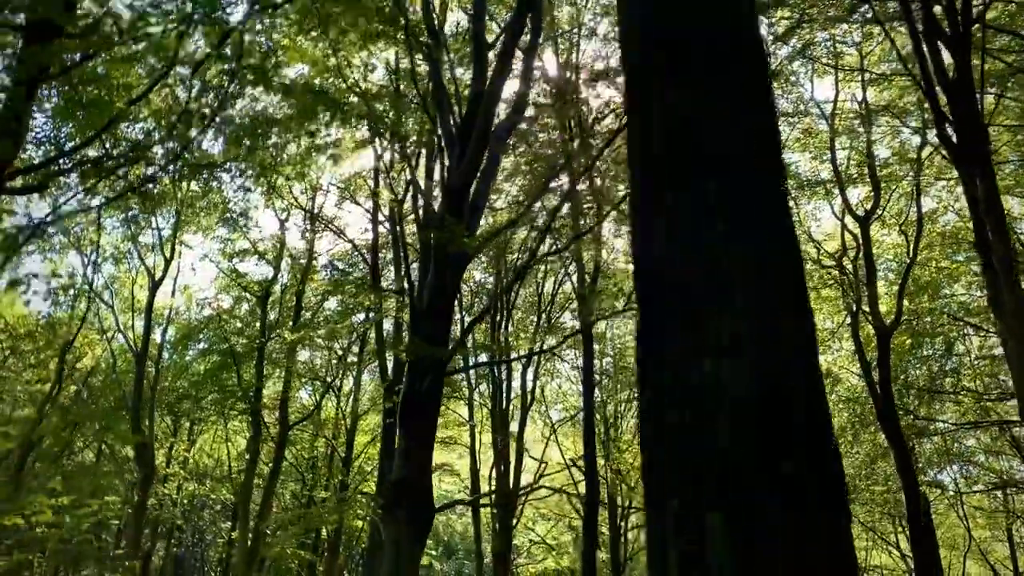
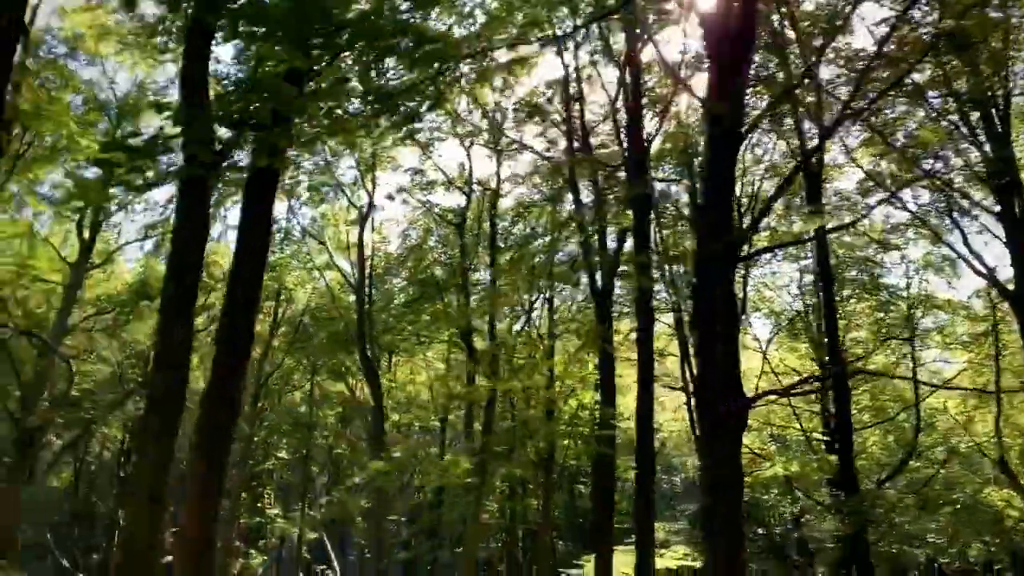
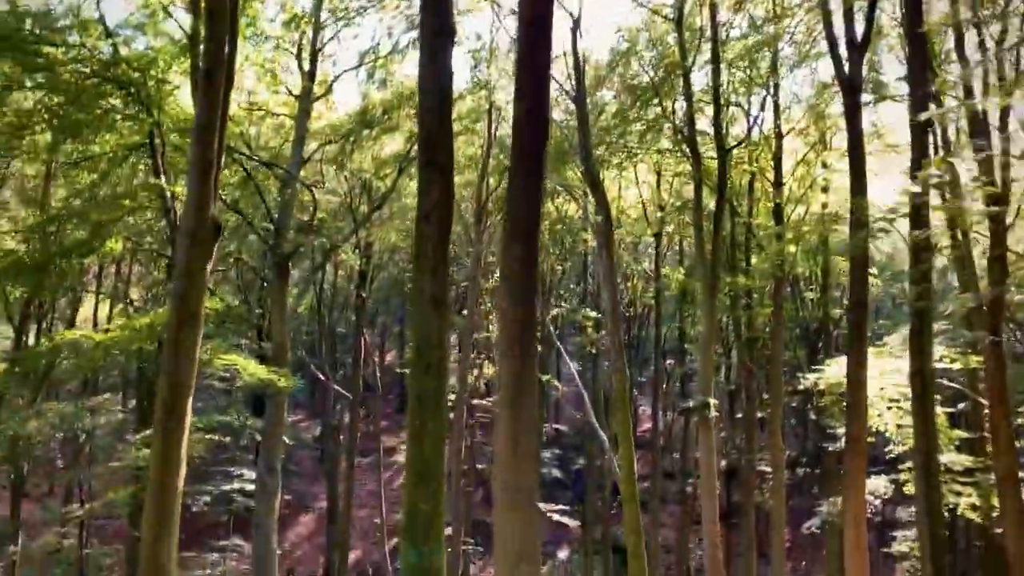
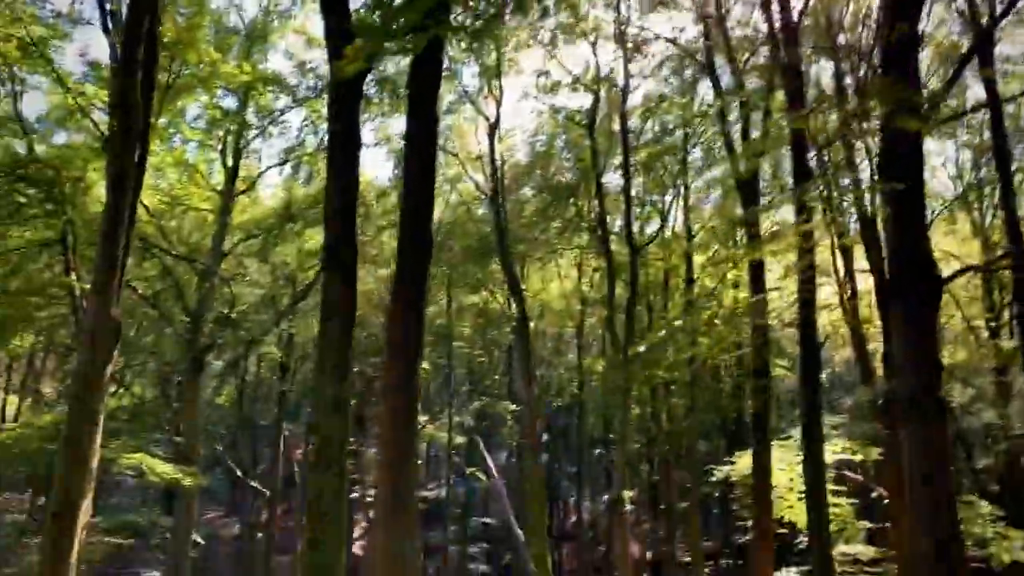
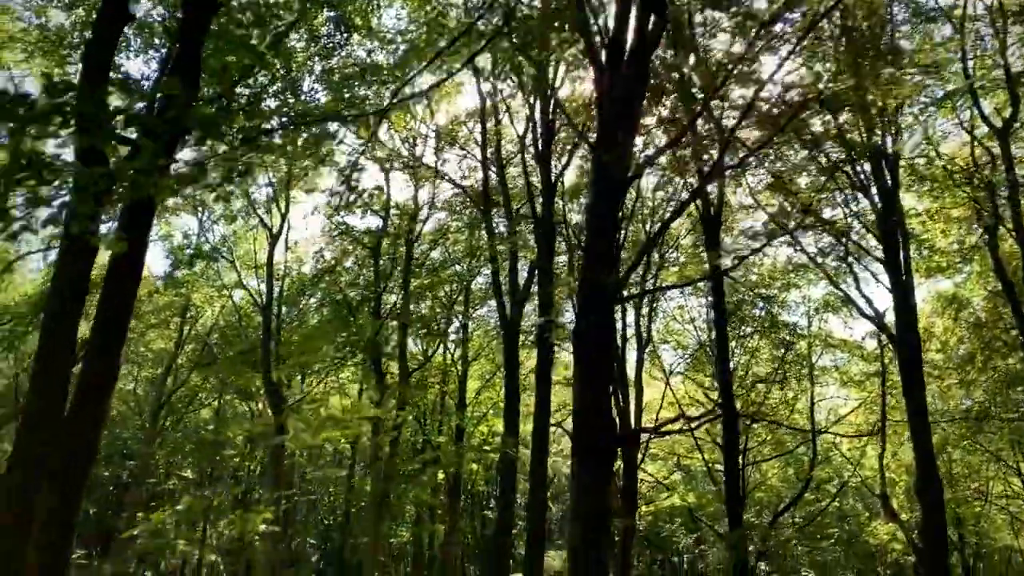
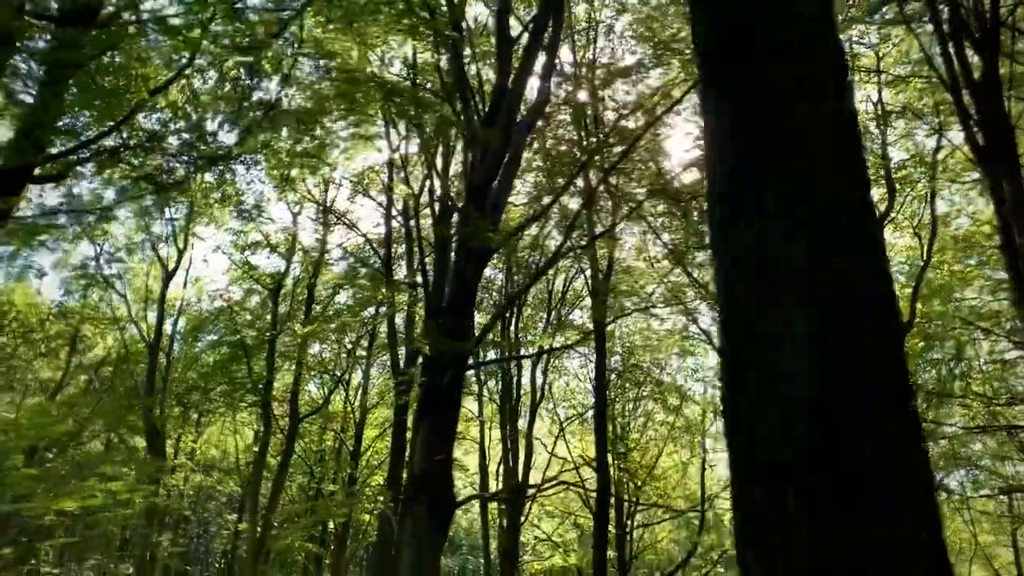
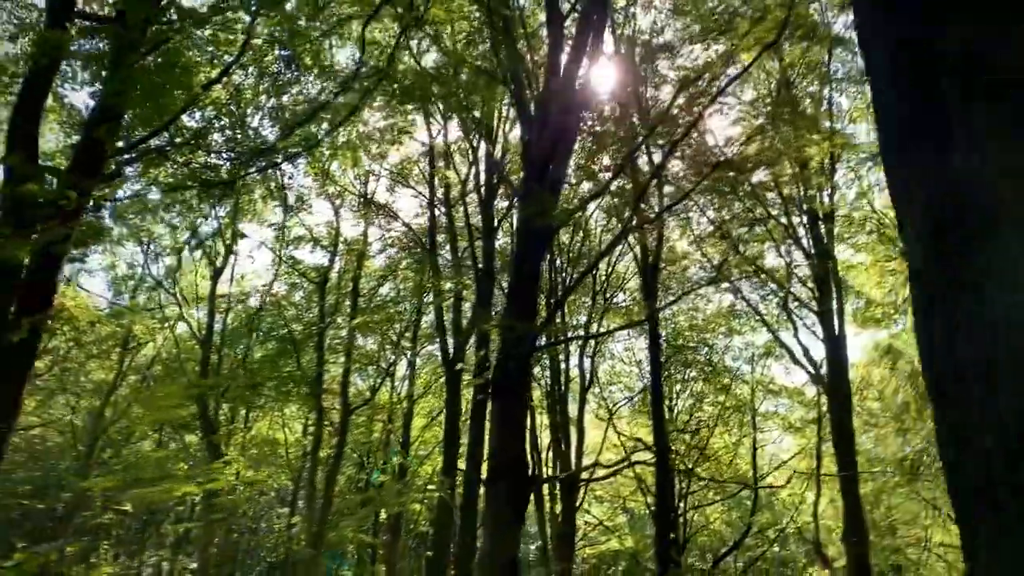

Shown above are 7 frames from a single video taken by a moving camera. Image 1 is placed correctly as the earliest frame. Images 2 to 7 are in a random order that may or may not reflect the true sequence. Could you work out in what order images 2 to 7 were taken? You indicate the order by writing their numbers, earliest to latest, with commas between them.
6, 7, 5, 2, 4, 3
